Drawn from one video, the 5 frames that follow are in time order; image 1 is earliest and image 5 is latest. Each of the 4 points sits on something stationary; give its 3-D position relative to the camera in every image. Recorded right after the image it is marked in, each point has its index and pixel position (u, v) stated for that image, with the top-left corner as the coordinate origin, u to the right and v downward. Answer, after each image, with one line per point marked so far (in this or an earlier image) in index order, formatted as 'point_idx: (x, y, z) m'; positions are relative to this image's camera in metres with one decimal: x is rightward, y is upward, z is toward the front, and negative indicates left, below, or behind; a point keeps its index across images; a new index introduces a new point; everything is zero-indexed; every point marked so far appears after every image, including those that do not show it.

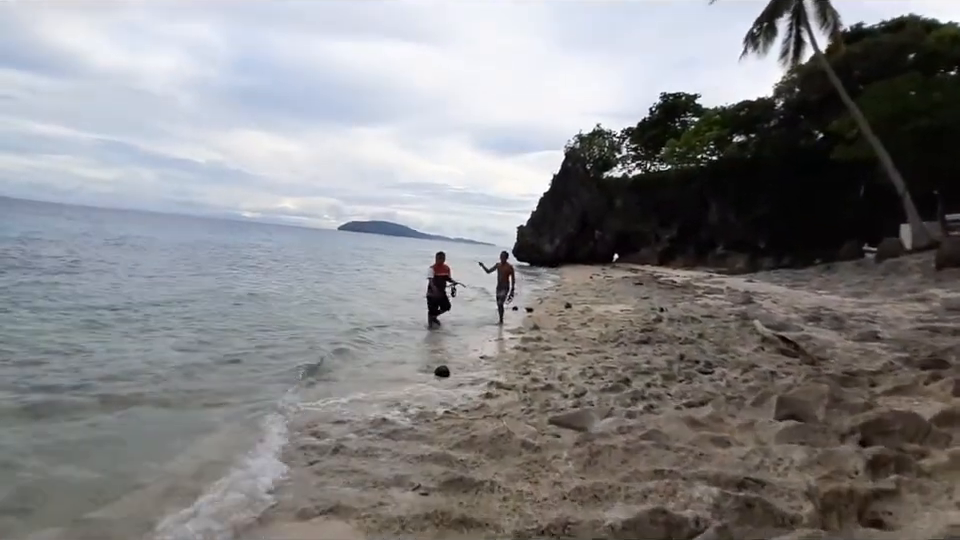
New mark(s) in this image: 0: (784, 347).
0: (+3.5, -0.9, +6.9) m
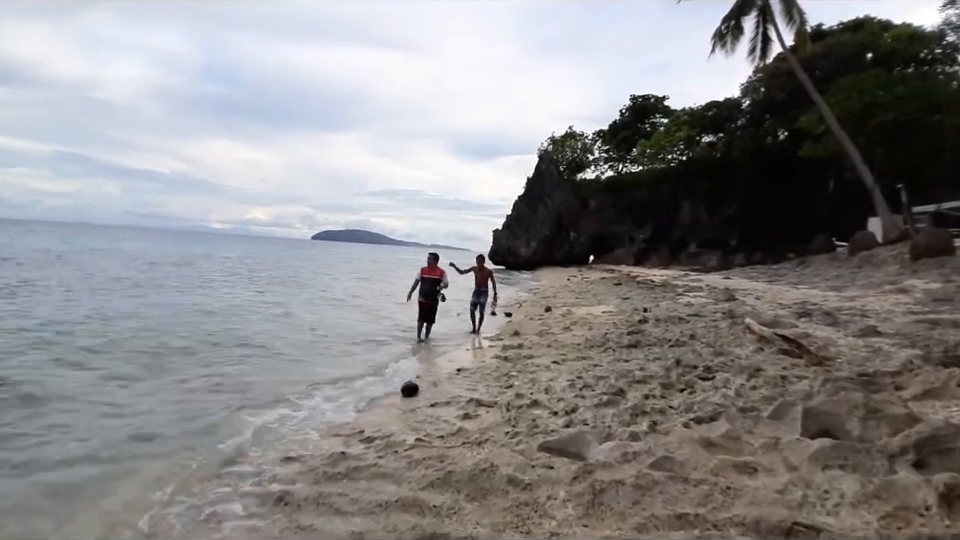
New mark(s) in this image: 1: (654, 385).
0: (+3.3, -0.8, +6.3) m
1: (+1.6, -1.0, +5.4) m
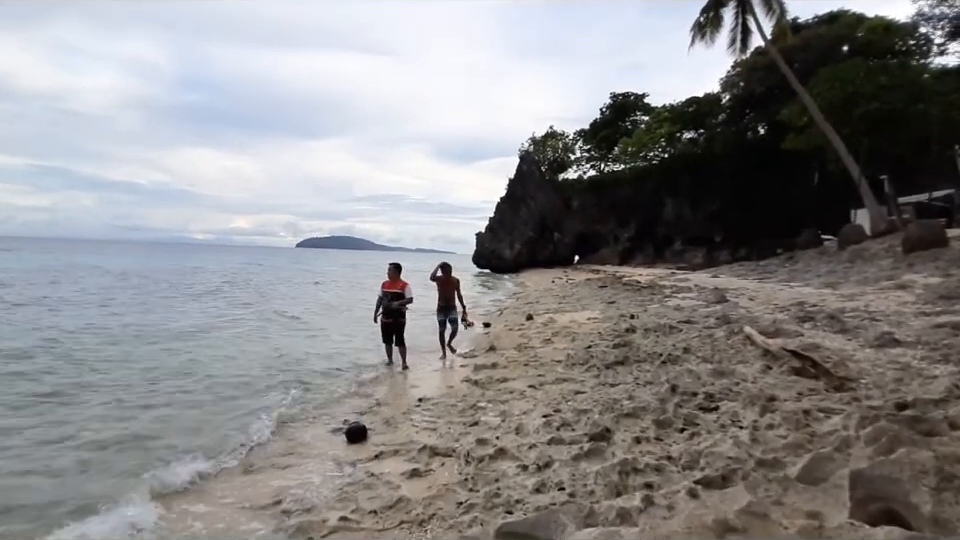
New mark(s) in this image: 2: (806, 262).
0: (+2.9, -0.9, +5.4) m
1: (+1.2, -1.1, +4.4) m
2: (+10.9, +0.3, +19.8) m
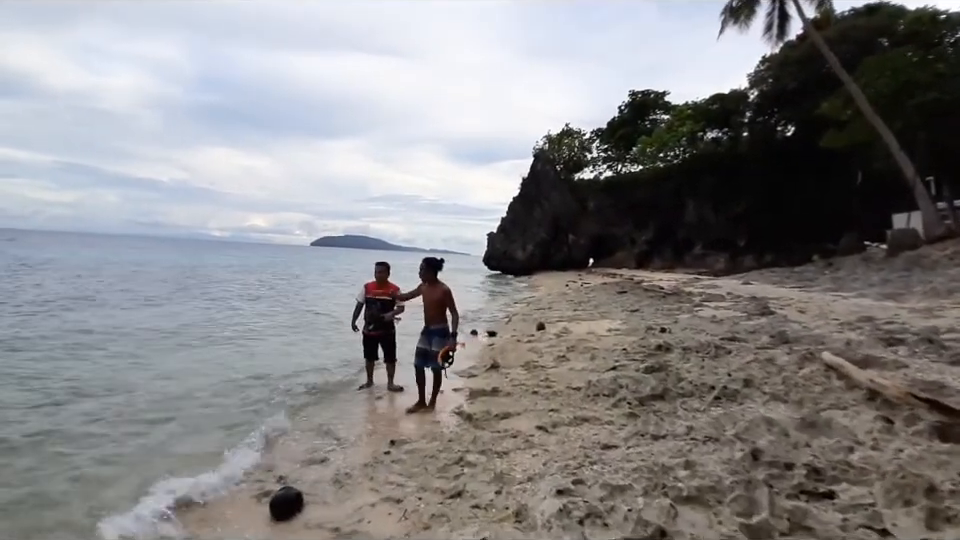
0: (+2.8, -0.9, +3.7) m
1: (+1.1, -1.2, +2.7) m
2: (+11.1, 0.0, +17.9) m
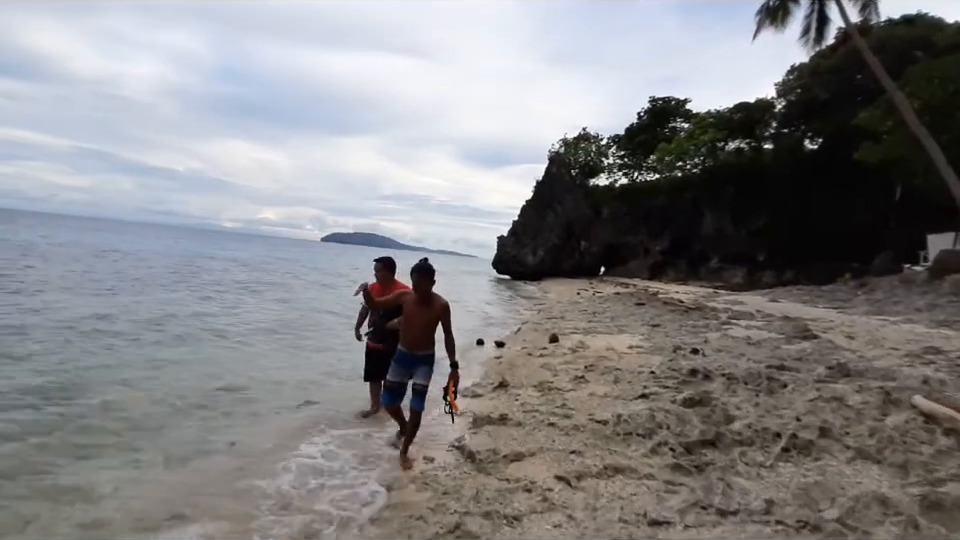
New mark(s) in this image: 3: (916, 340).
0: (+2.8, -1.1, +2.5) m
1: (+1.1, -1.2, +1.6) m
2: (+11.4, -0.6, +16.6) m
3: (+6.6, -1.1, +9.1) m
